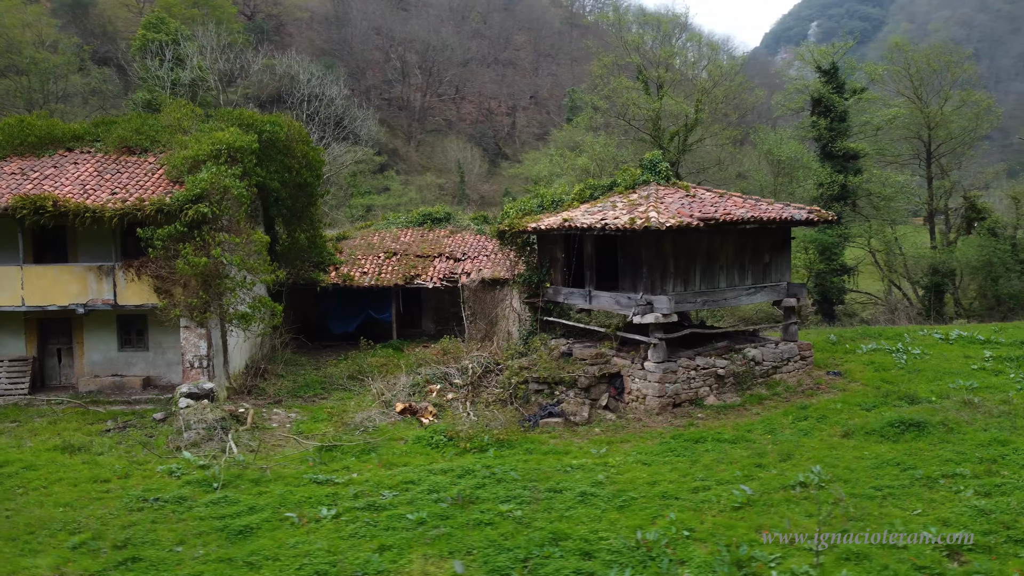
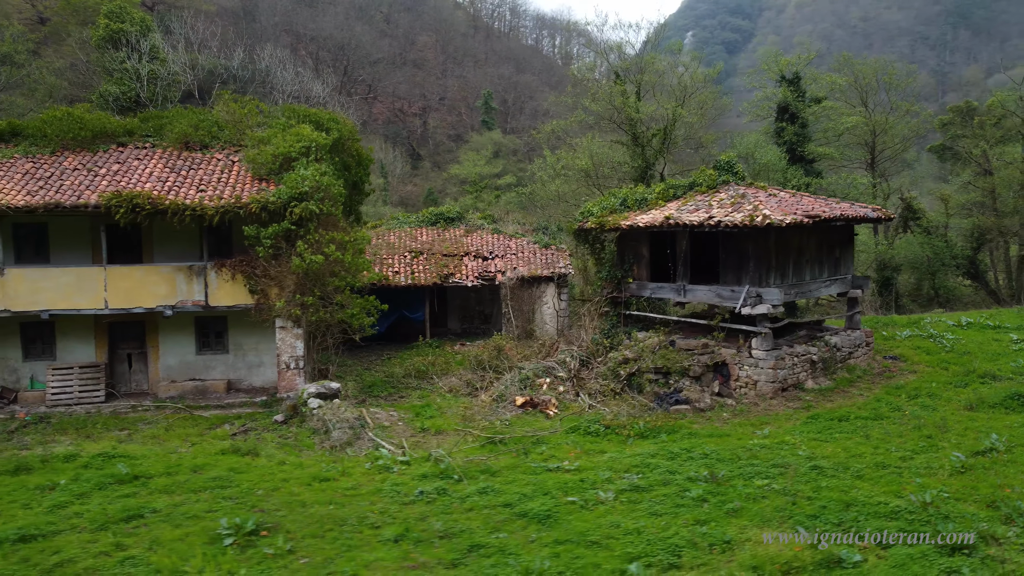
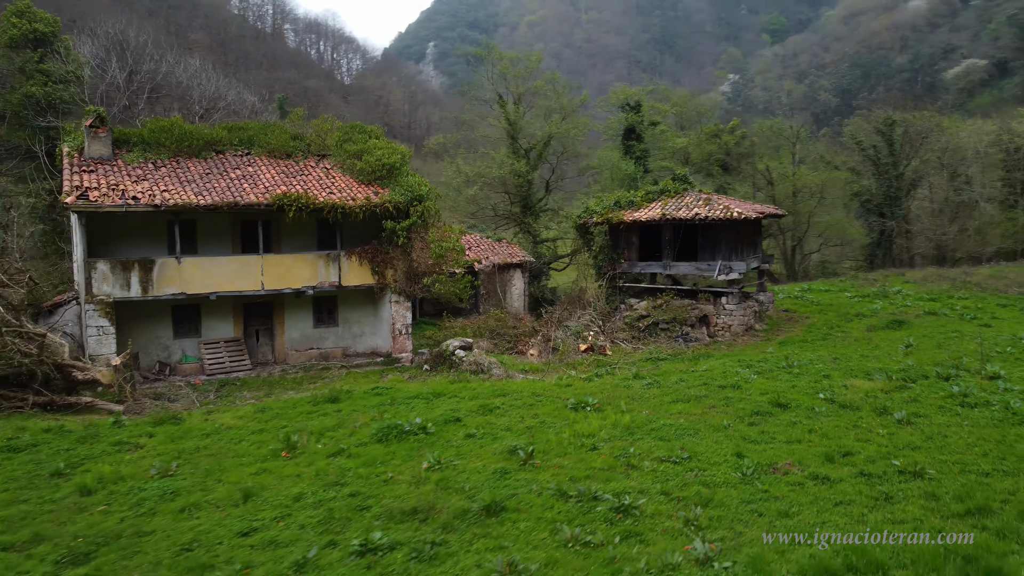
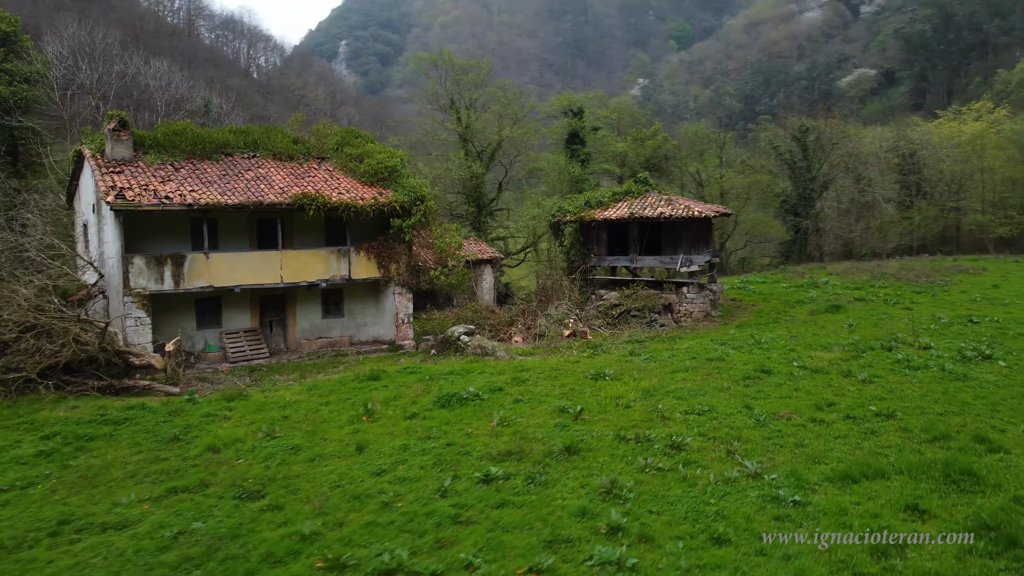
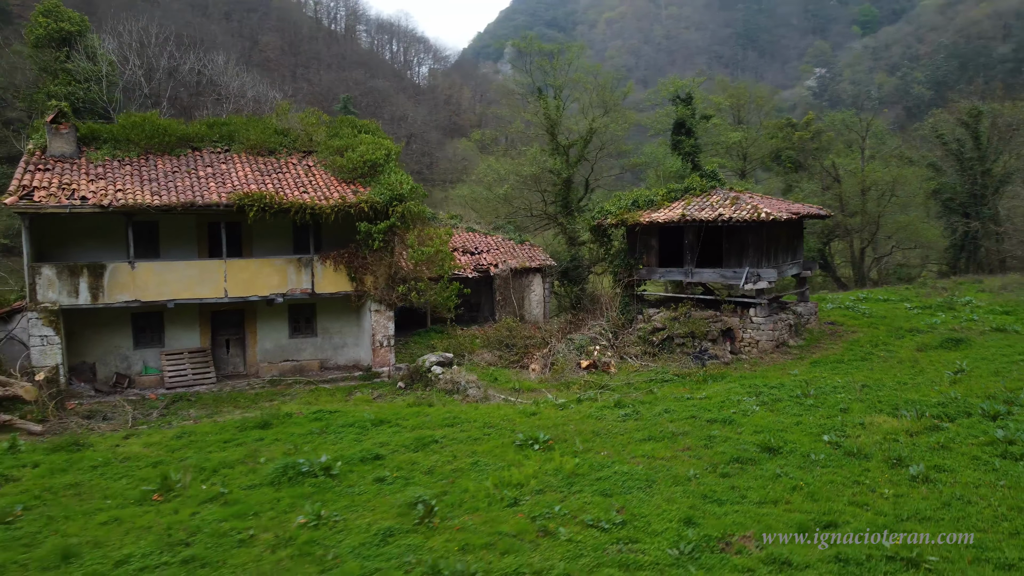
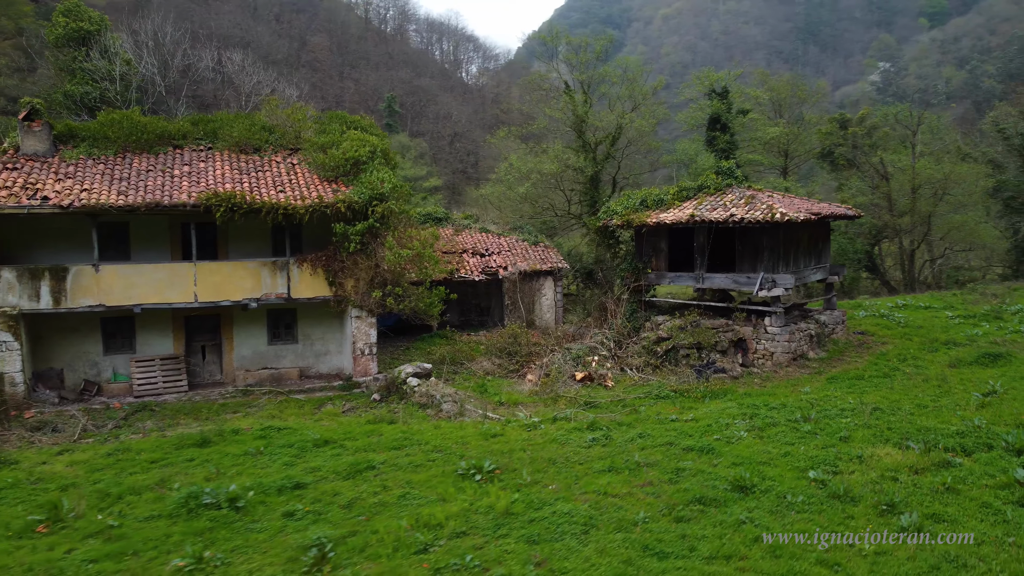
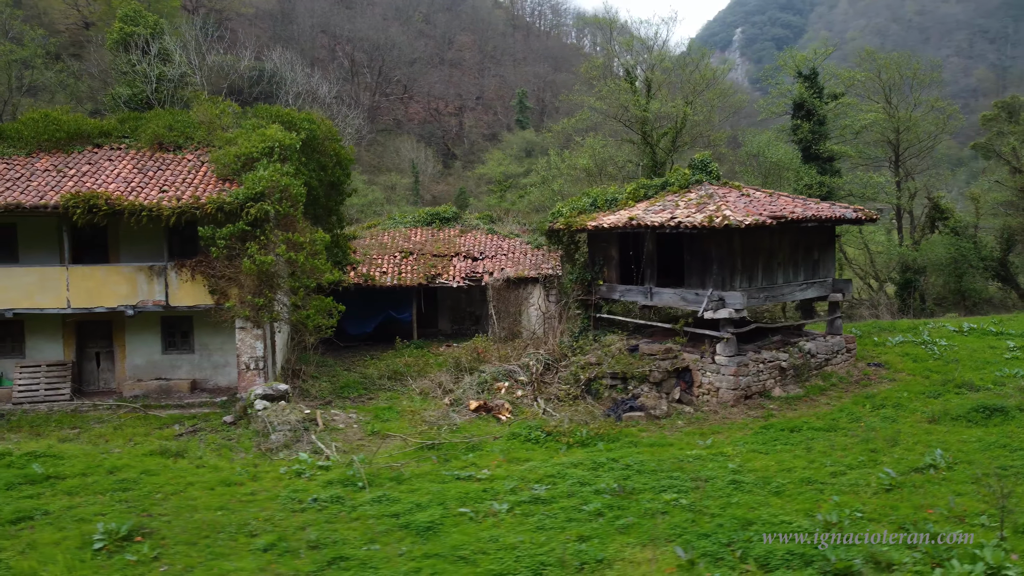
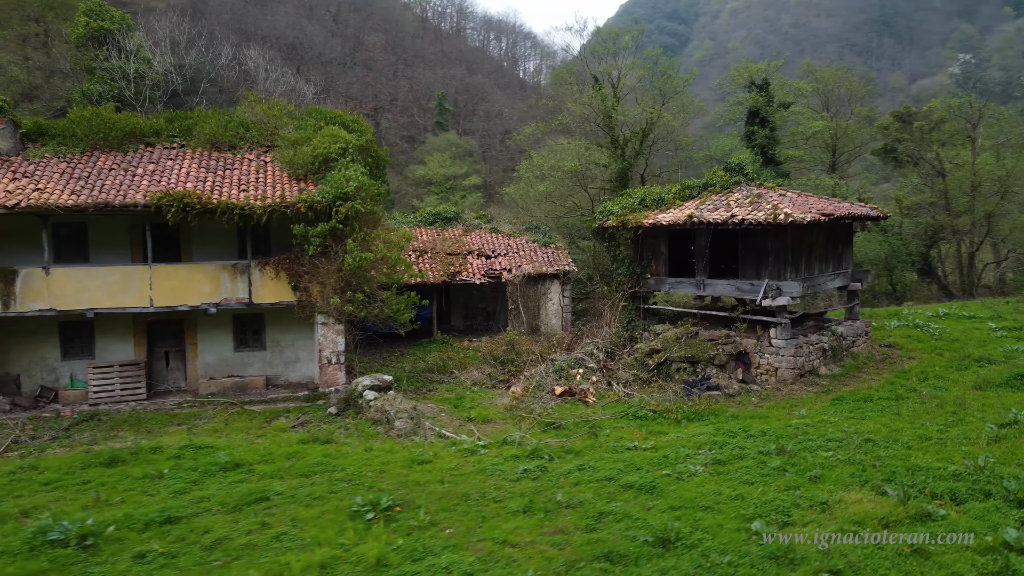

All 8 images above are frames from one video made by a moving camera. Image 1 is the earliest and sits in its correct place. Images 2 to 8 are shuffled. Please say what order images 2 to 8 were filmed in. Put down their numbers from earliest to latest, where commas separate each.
7, 2, 8, 6, 5, 3, 4
